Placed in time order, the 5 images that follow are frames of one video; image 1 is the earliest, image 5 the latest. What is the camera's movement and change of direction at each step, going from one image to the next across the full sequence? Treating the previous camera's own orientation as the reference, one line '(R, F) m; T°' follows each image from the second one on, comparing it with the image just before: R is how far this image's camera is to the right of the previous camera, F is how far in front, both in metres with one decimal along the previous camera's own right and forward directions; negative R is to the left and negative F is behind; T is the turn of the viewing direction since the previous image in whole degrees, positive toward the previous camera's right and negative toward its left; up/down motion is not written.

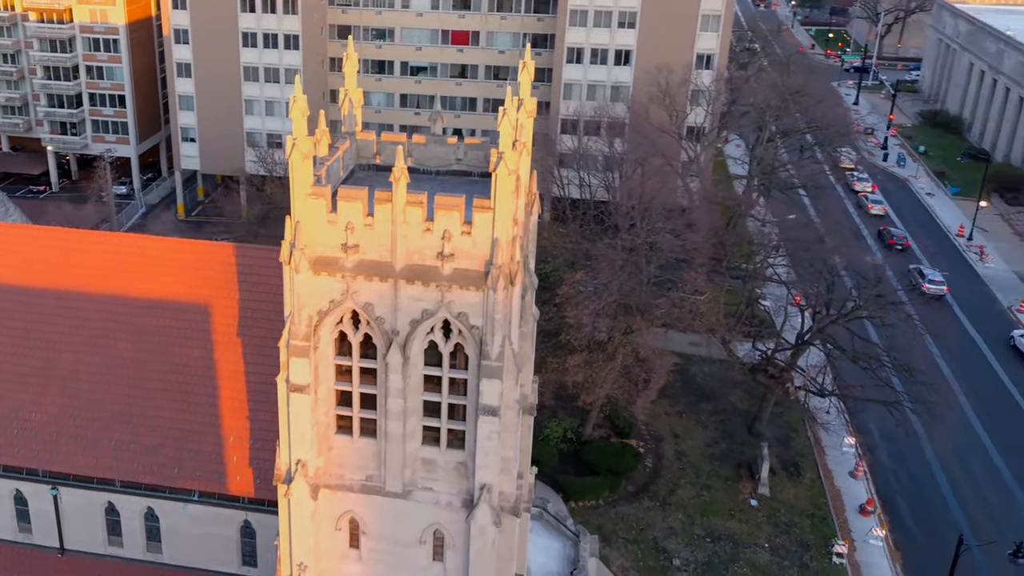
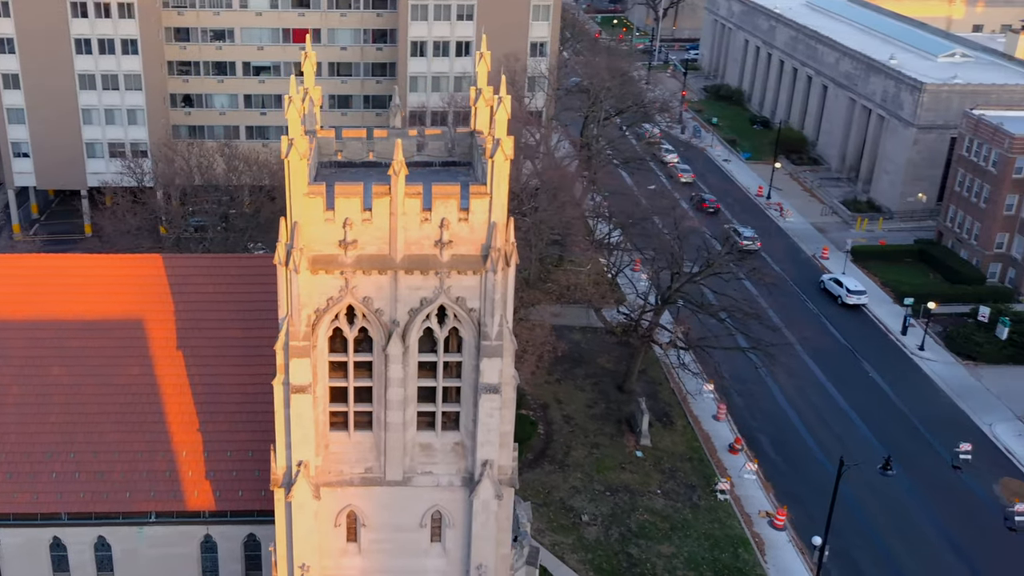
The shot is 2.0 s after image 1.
(-5.4, -0.6) m; +14°
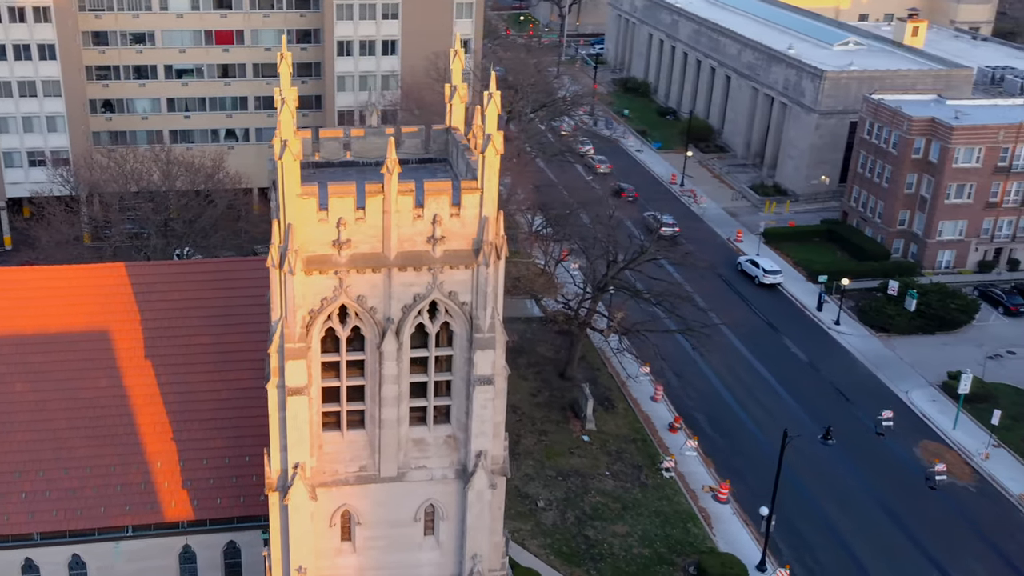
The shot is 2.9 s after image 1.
(-2.4, -0.3) m; +6°
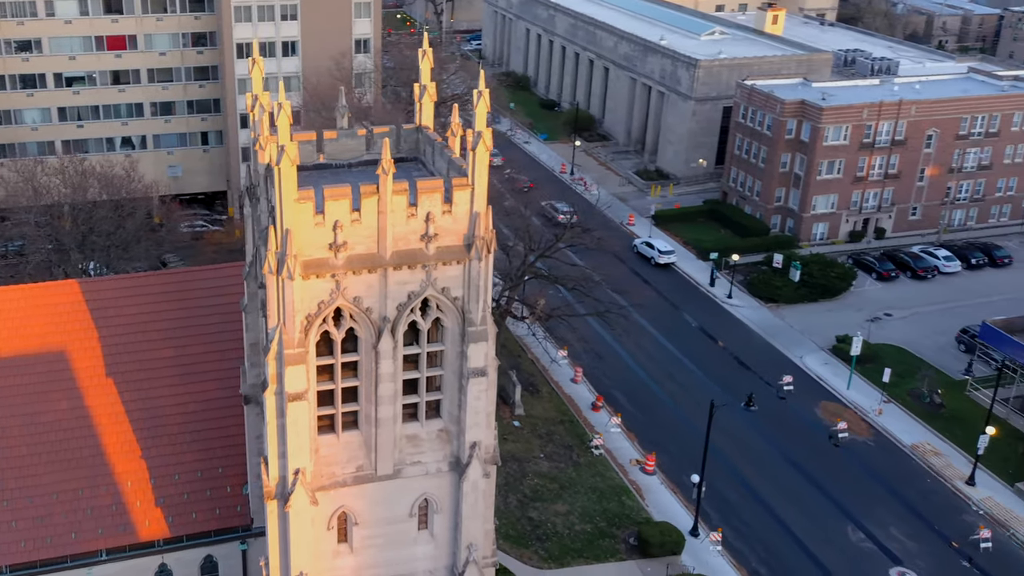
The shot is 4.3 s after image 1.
(-3.5, -0.4) m; +9°
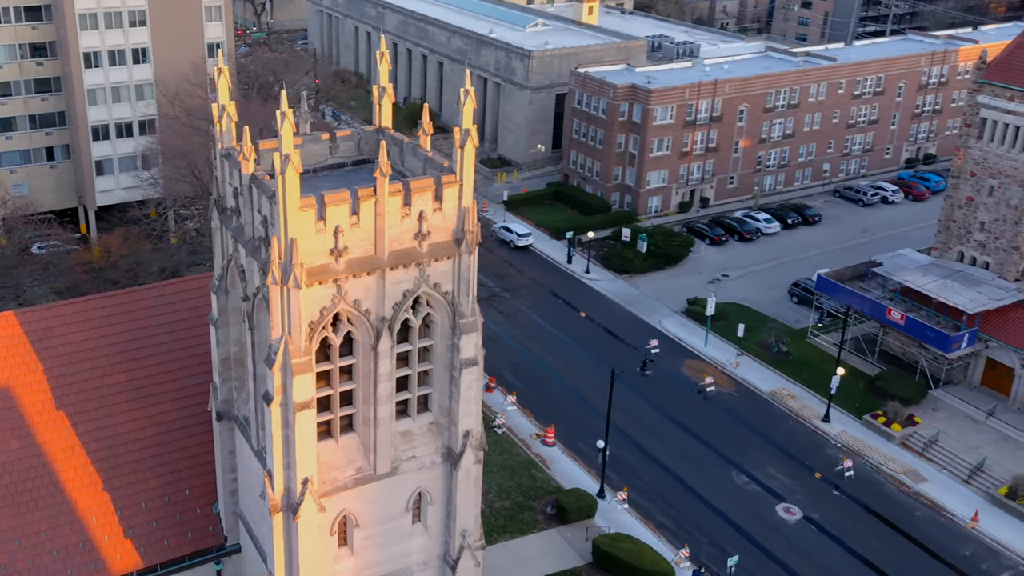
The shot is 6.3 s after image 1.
(-5.2, -0.3) m; +13°
